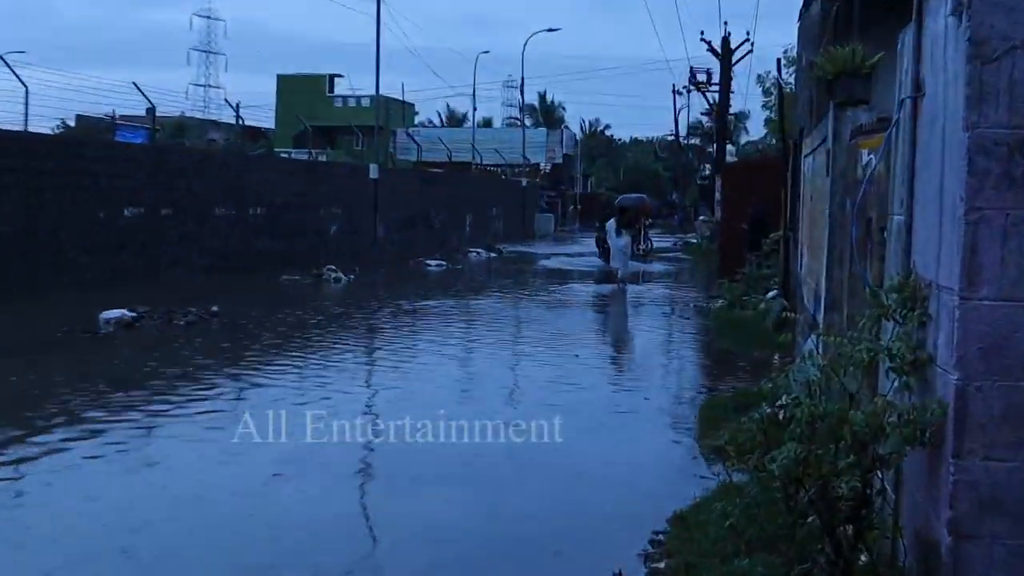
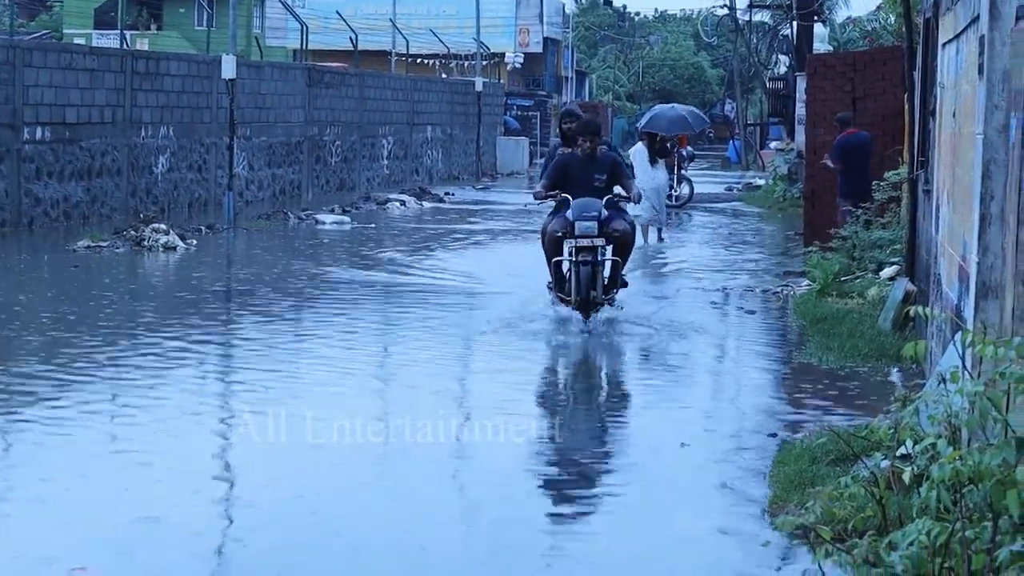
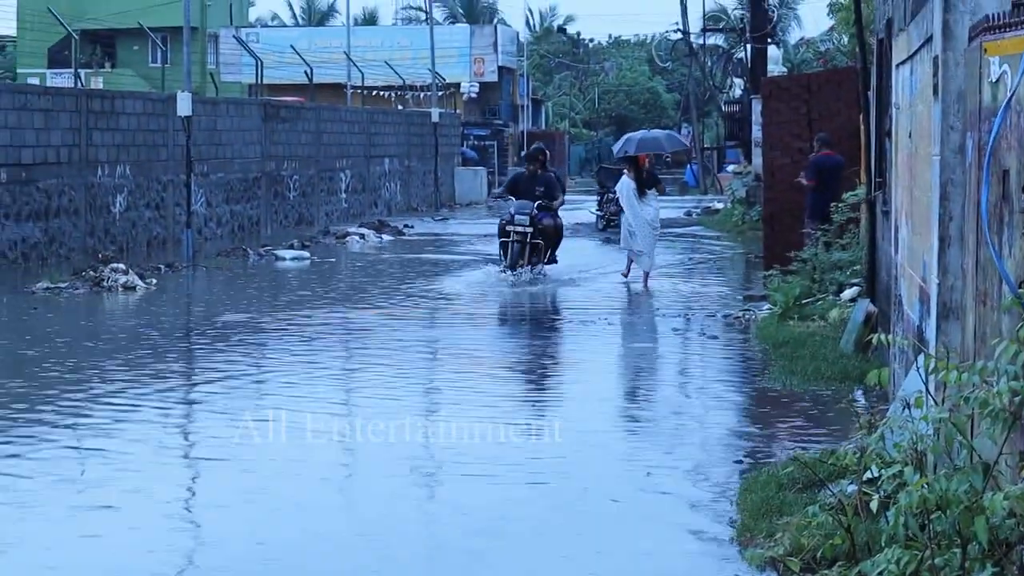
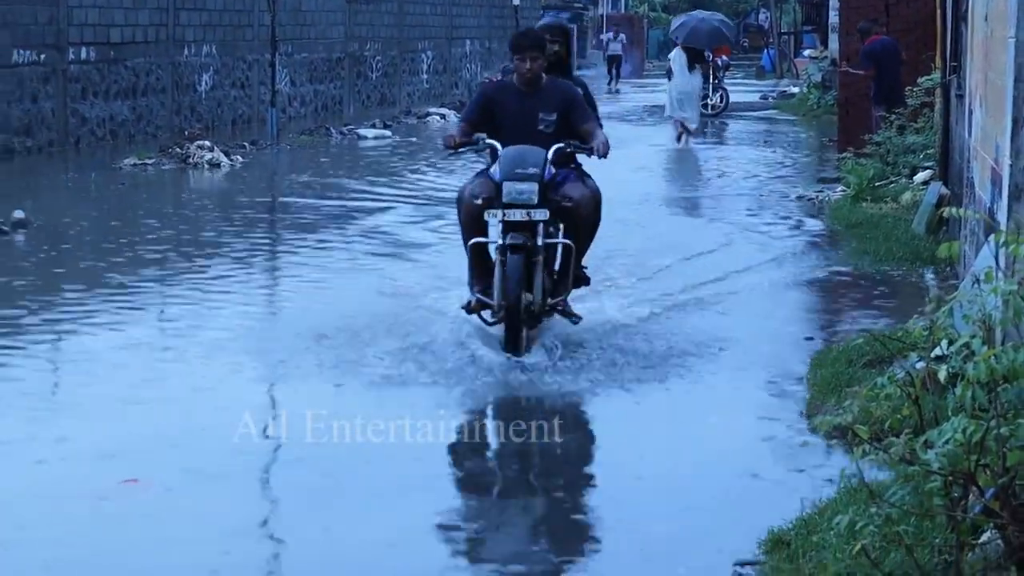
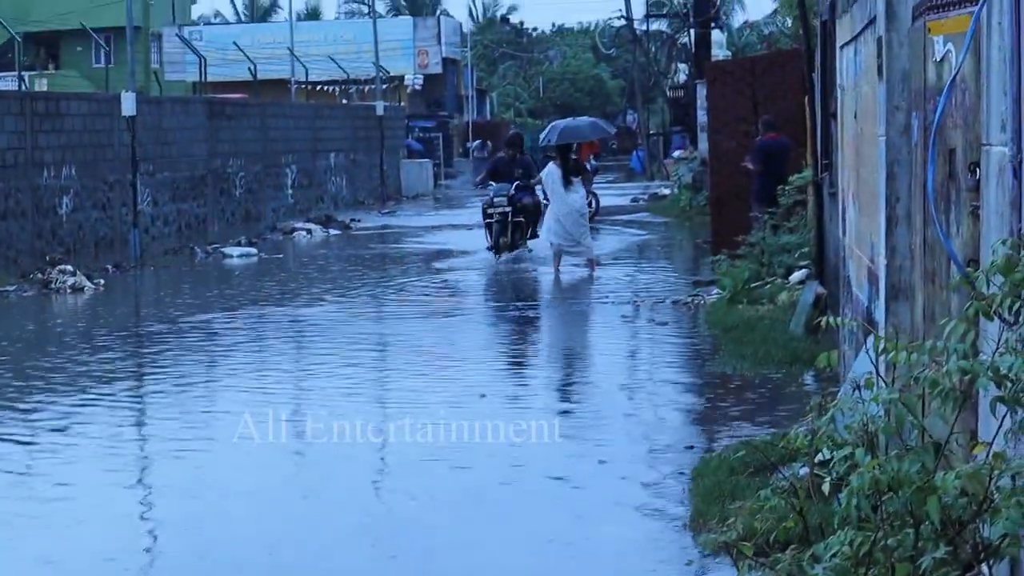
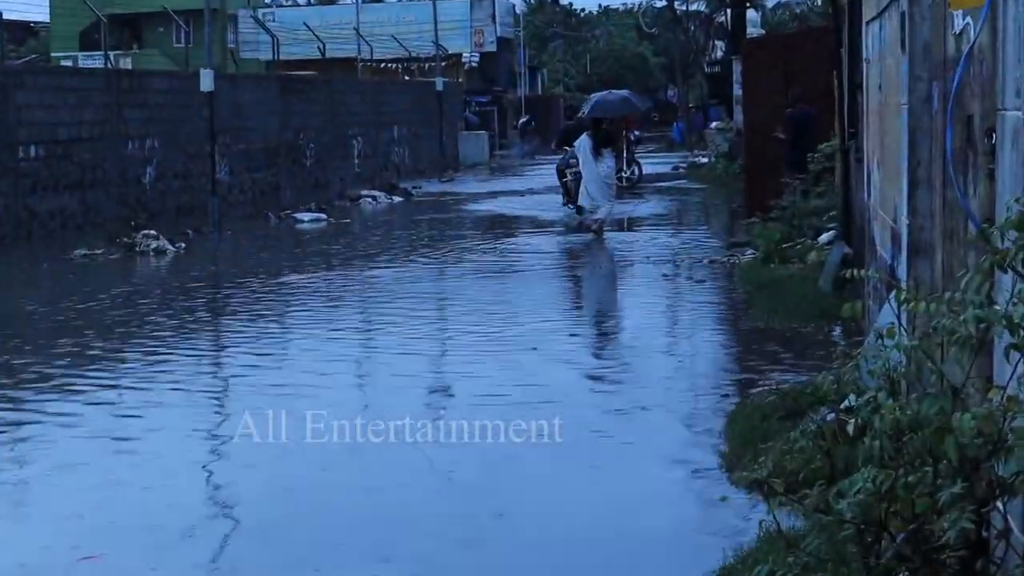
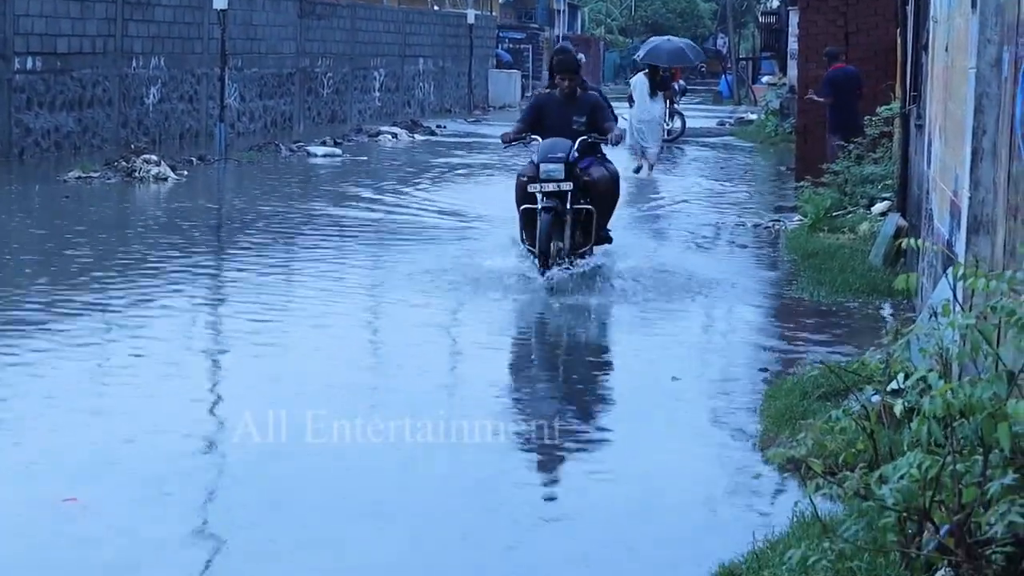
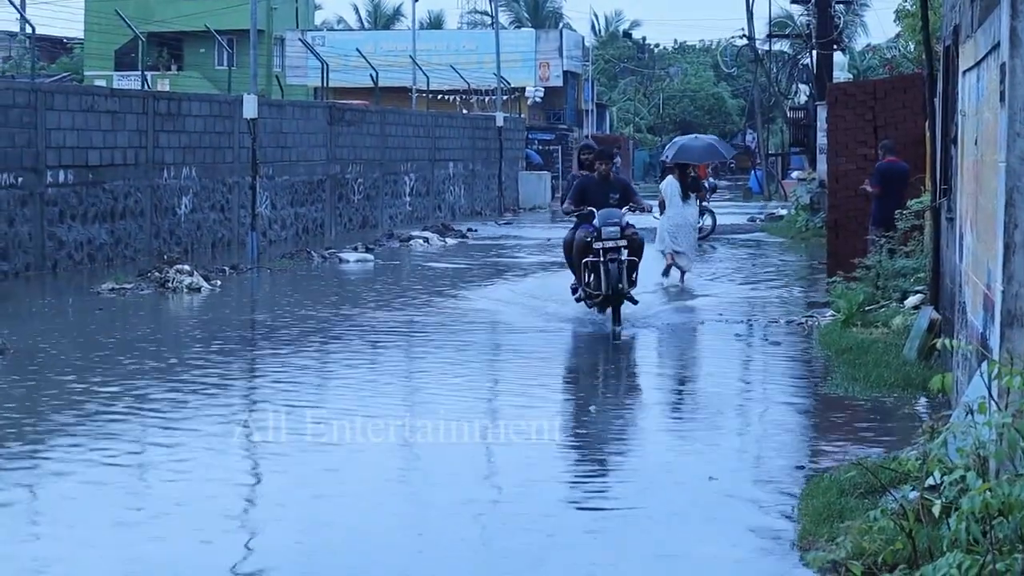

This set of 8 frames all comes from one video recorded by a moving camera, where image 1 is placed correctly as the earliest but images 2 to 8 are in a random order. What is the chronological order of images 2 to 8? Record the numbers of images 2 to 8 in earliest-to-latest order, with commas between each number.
6, 5, 3, 8, 2, 7, 4
